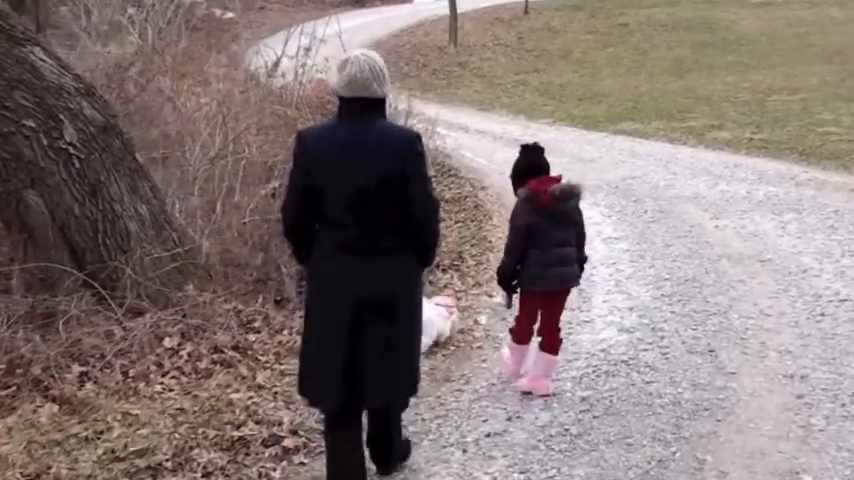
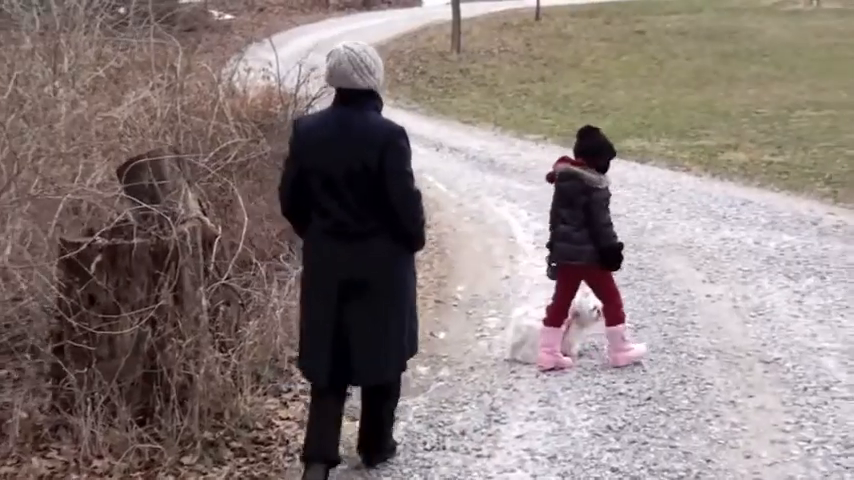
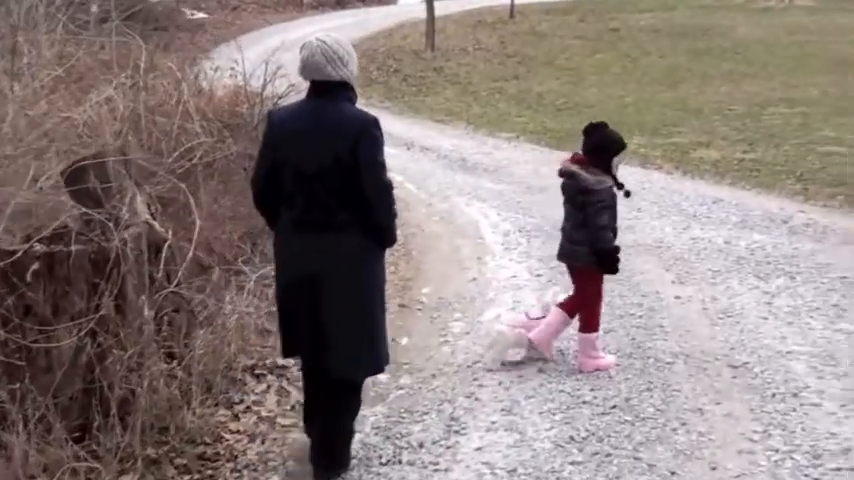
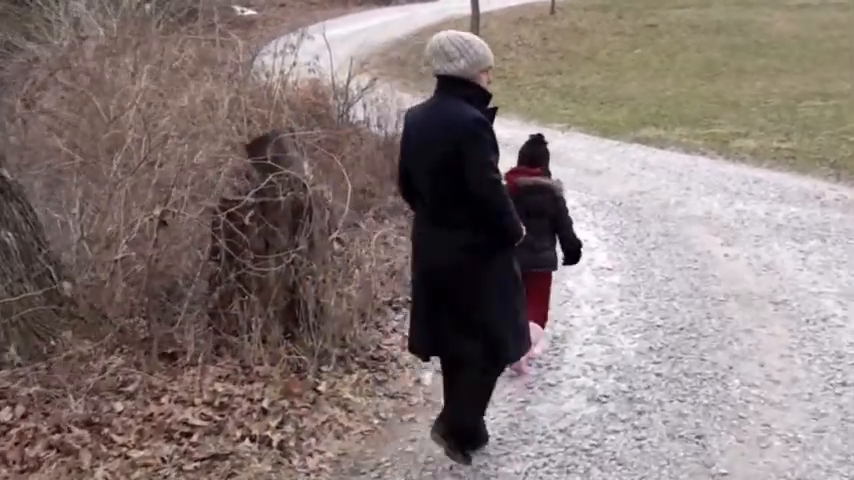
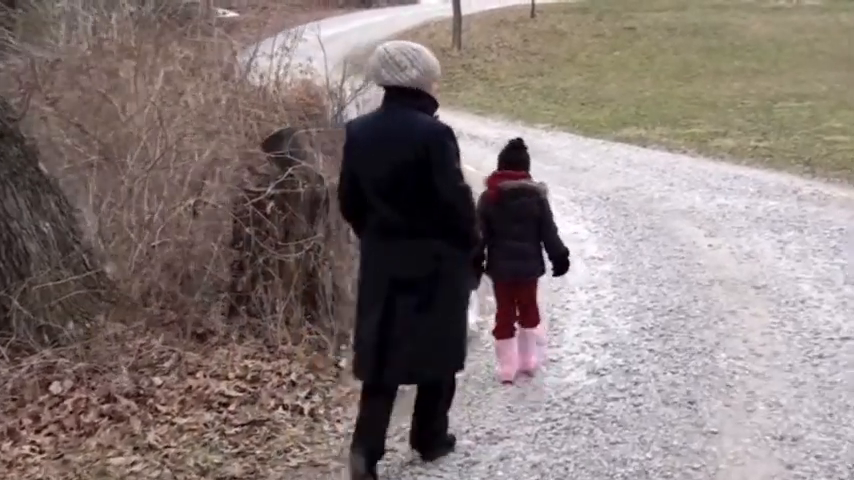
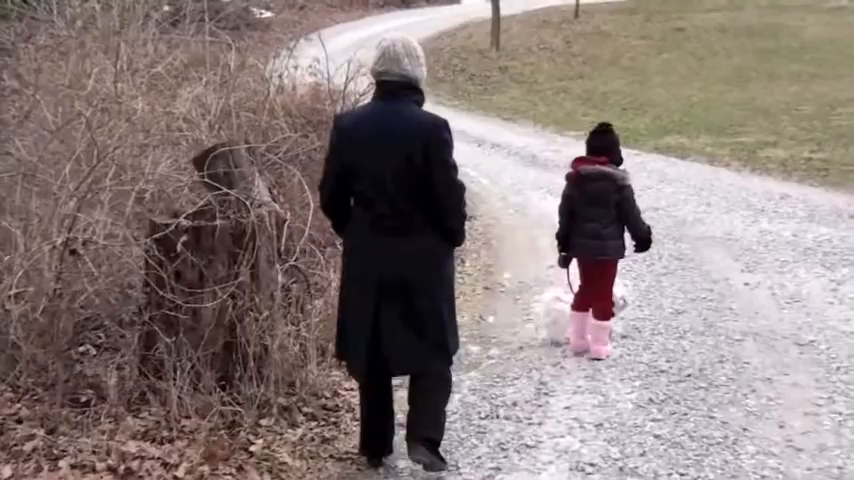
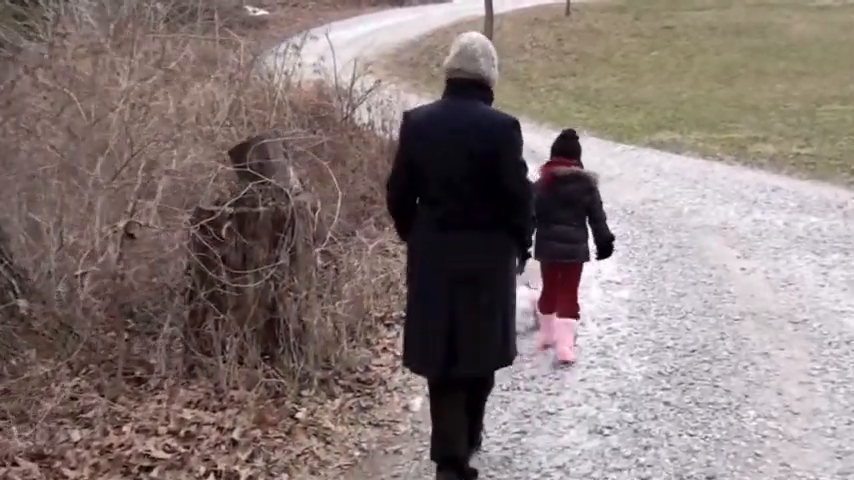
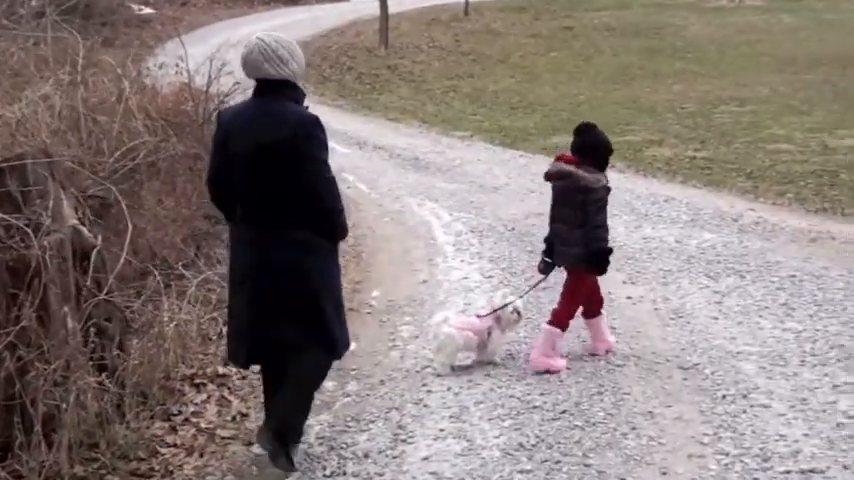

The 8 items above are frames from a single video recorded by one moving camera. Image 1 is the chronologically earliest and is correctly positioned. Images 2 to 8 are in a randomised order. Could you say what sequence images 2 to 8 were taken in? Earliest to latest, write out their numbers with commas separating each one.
5, 4, 7, 6, 2, 3, 8
